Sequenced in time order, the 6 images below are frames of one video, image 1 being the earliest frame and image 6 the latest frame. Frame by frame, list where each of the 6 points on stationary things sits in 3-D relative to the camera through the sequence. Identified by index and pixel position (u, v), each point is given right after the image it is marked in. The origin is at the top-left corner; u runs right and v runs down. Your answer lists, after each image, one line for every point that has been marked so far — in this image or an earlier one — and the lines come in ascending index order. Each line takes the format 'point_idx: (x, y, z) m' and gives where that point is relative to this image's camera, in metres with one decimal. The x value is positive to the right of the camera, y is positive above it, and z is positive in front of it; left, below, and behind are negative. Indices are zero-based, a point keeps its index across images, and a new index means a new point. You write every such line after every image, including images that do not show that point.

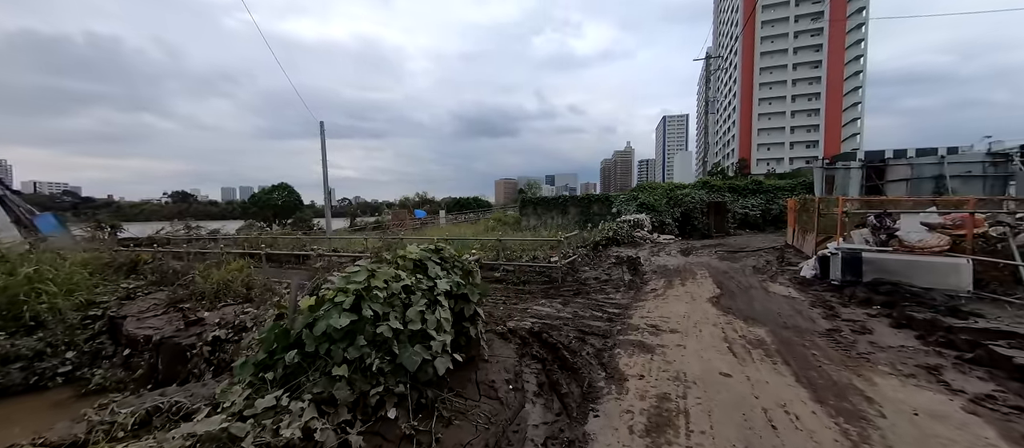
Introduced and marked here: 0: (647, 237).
0: (+5.3, -0.6, +14.5) m
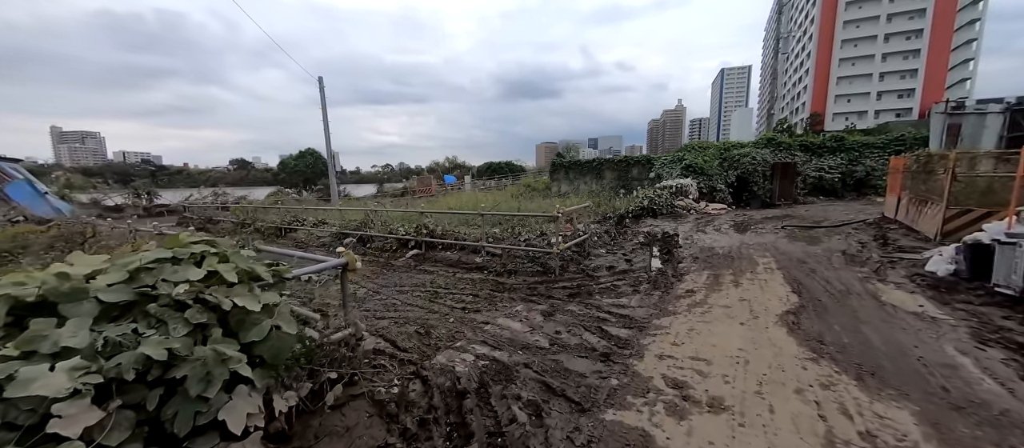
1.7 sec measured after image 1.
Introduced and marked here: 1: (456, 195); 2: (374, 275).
0: (+5.9, +0.5, +12.0) m
1: (-3.0, +1.6, +19.9) m
2: (-2.1, -0.8, +5.5) m
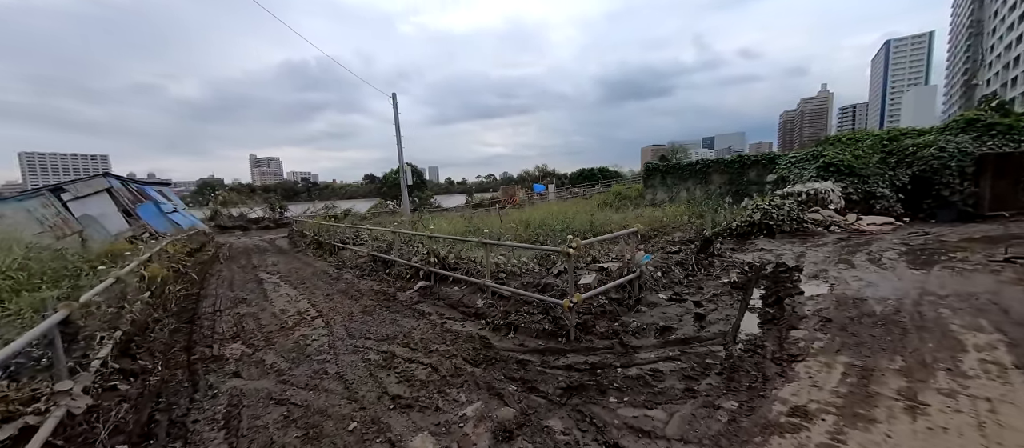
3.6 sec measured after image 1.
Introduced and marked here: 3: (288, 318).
0: (+7.6, +0.1, +8.7) m
1: (+1.2, +1.0, +18.7) m
2: (-1.9, -1.1, +4.6) m
3: (-2.8, -1.2, +4.5) m
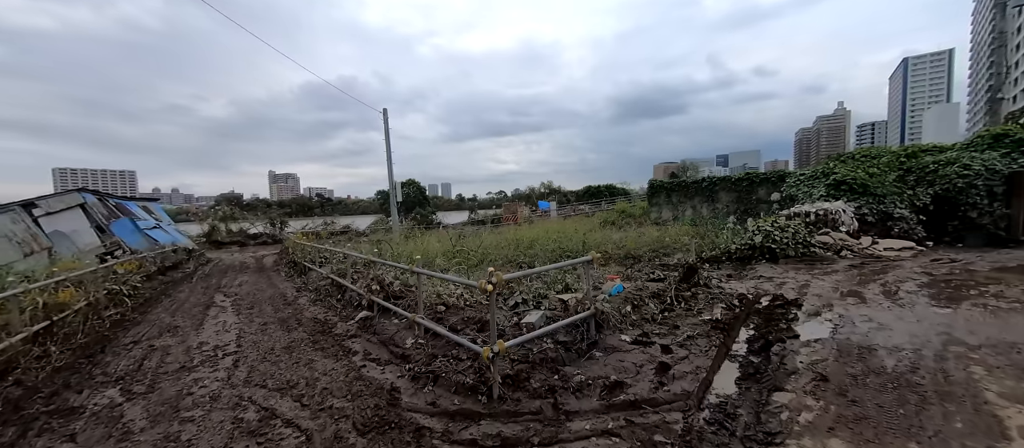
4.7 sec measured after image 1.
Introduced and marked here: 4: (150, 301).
0: (+7.1, -0.5, +7.8) m
1: (+1.0, 0.0, +18.0) m
2: (-2.5, -1.4, +4.0) m
3: (-3.4, -1.4, +4.0) m
4: (-6.6, -1.4, +6.7) m
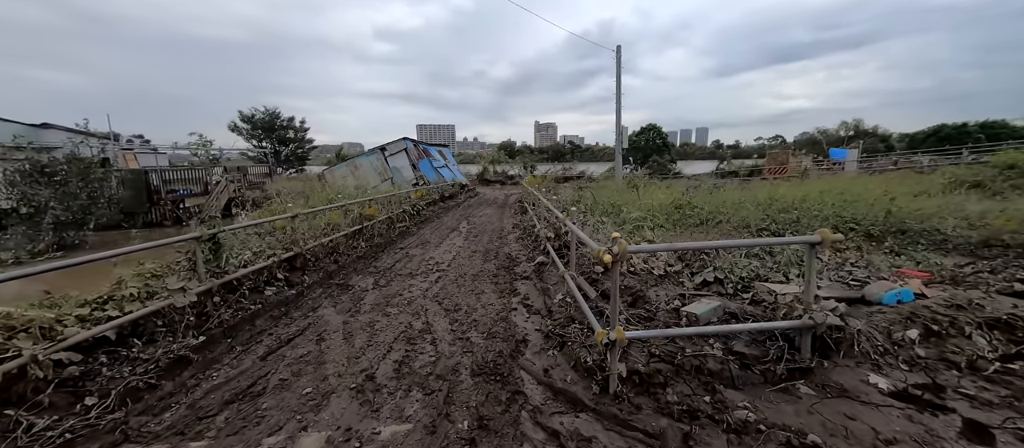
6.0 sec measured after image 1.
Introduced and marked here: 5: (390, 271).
0: (+9.5, -0.6, +1.8) m
1: (+10.9, +1.7, +13.4) m
2: (-0.5, -0.7, +4.6) m
3: (-1.3, -0.6, +5.2) m
4: (-2.2, +0.1, +9.2) m
5: (-1.6, -0.6, +5.0) m
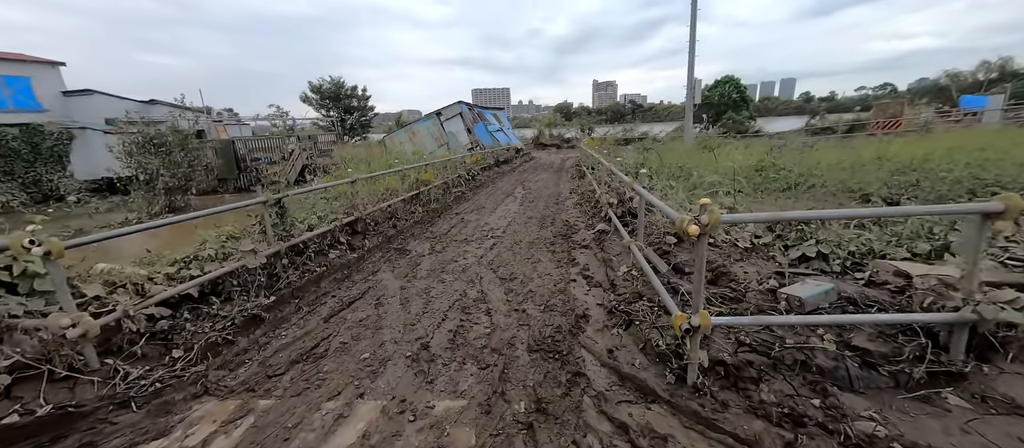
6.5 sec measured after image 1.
0: (+9.6, -0.6, +0.2) m
1: (+12.8, +2.7, +11.2) m
2: (+0.2, -0.2, +4.4) m
3: (-0.5, -0.1, +5.1) m
4: (-0.8, +1.0, +9.1) m
5: (-0.9, -0.2, +4.9) m
